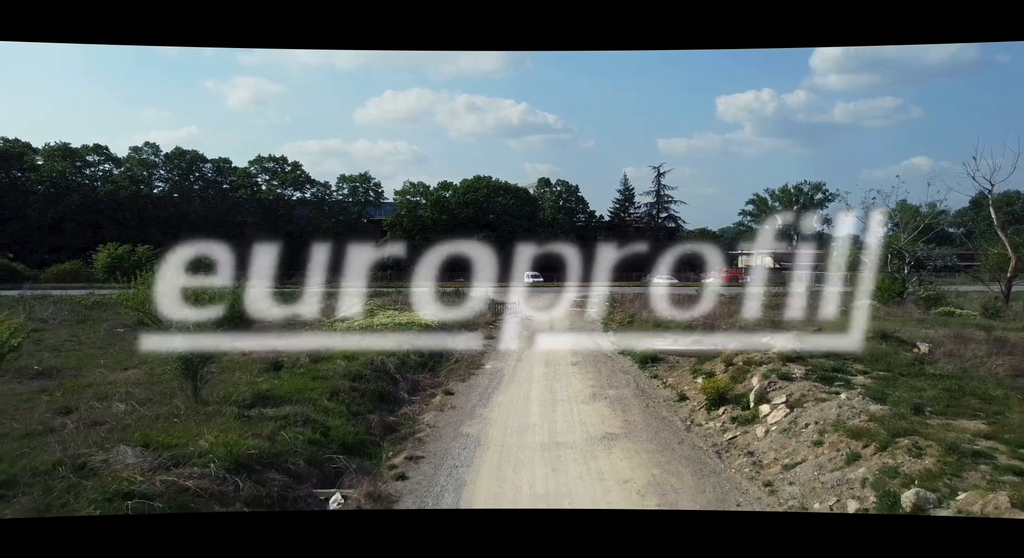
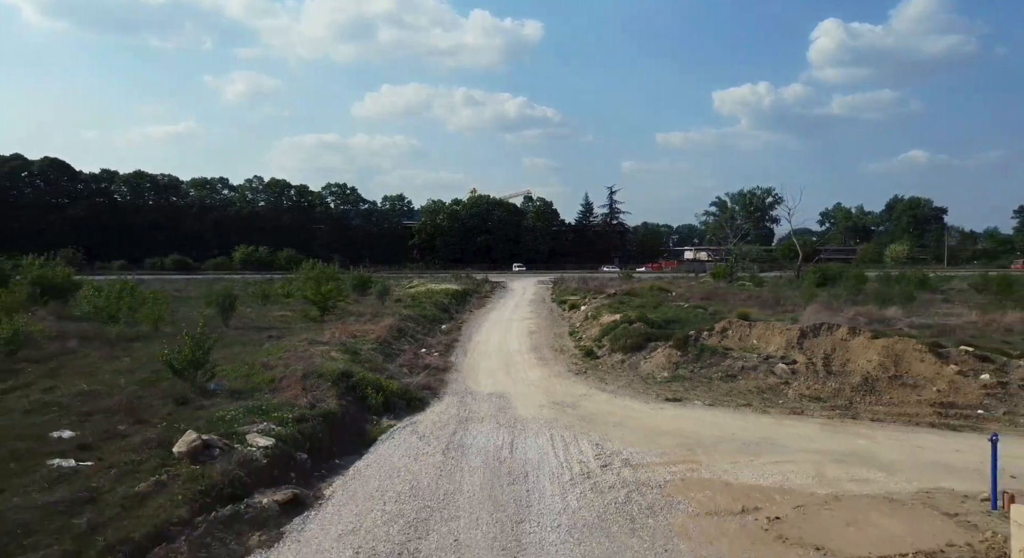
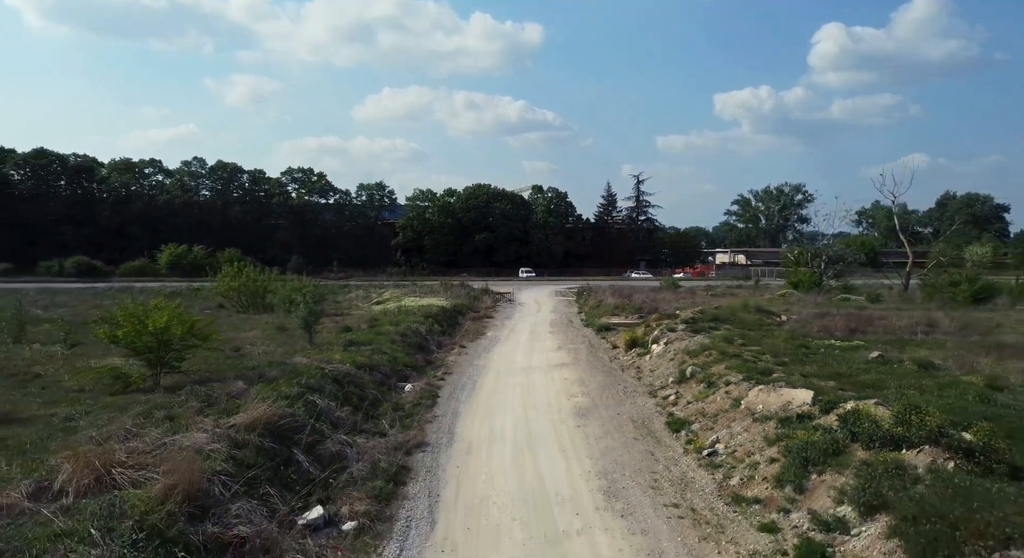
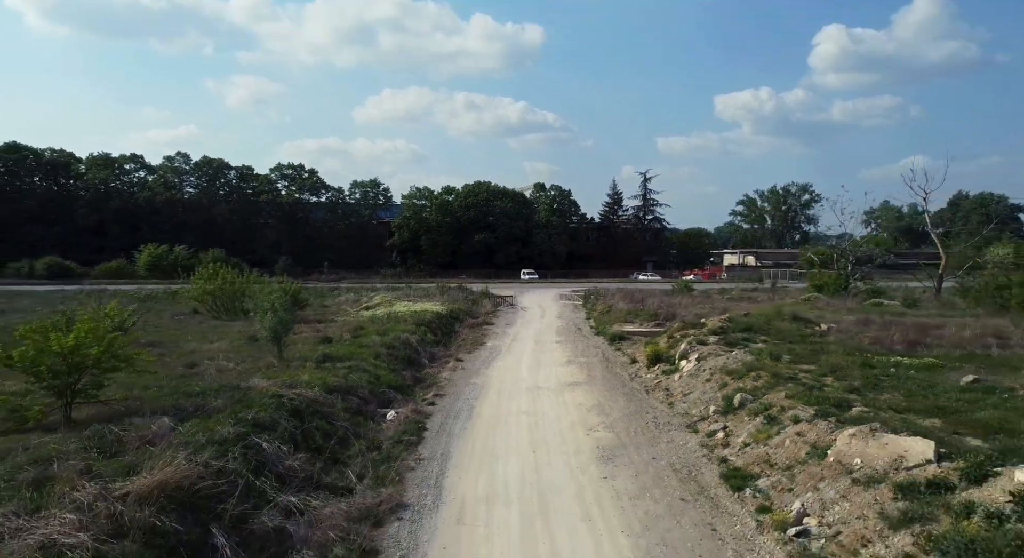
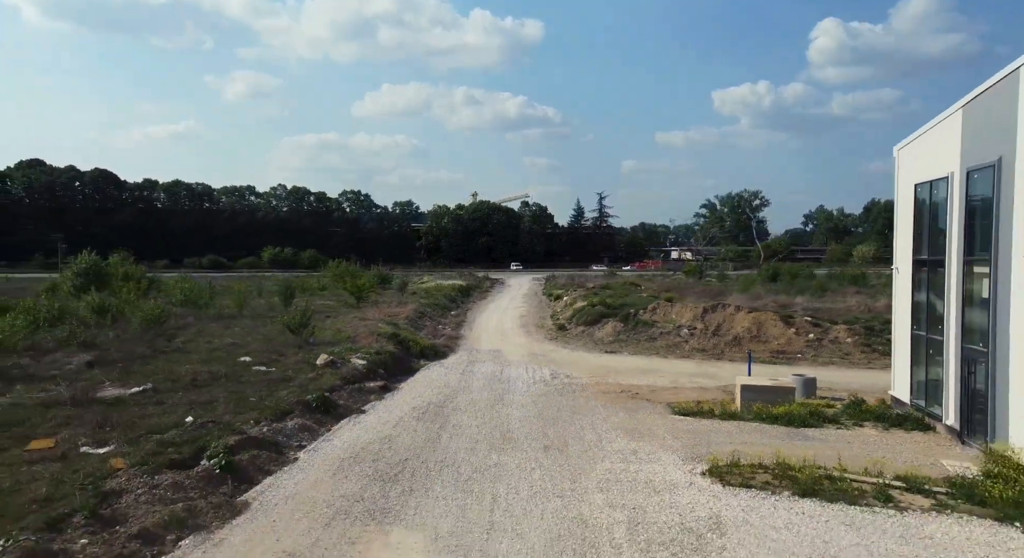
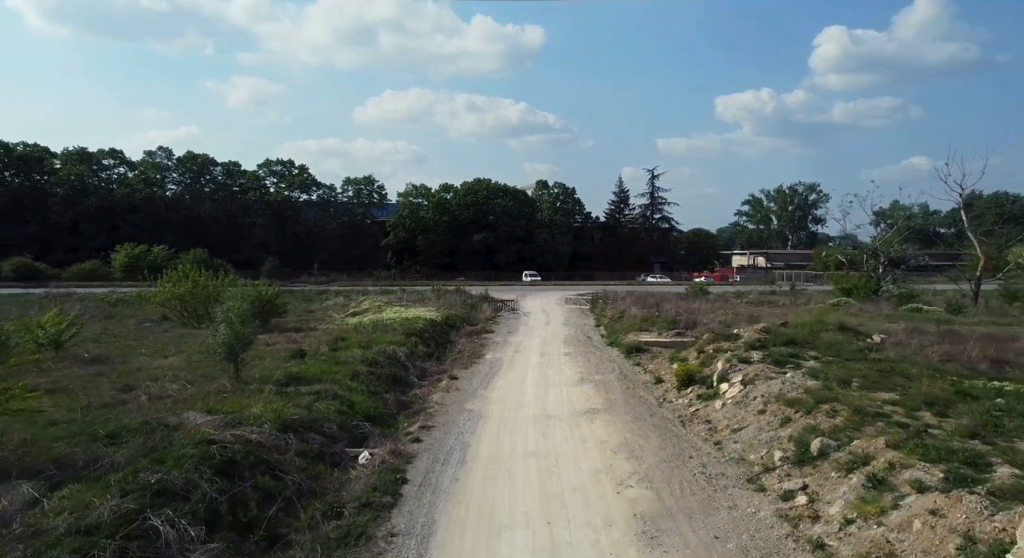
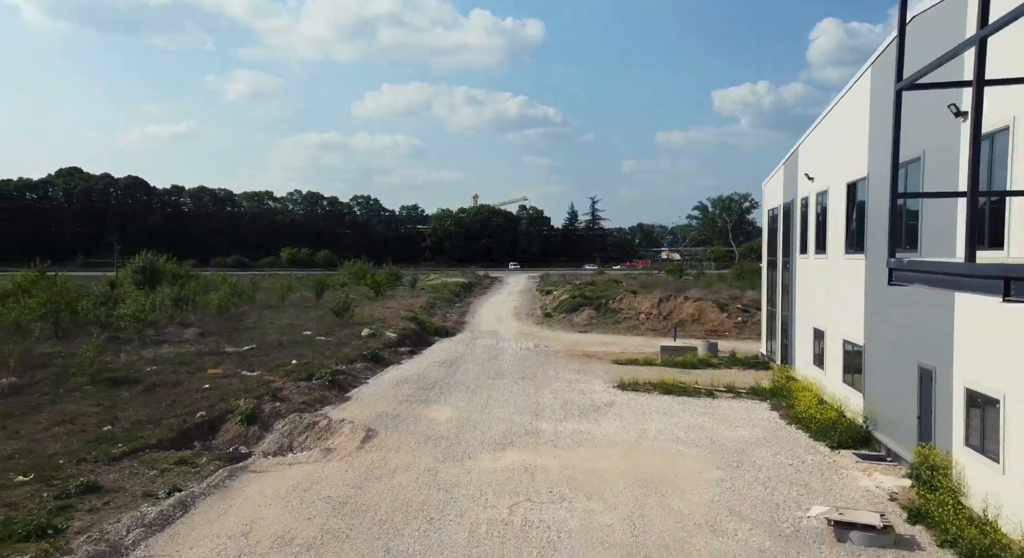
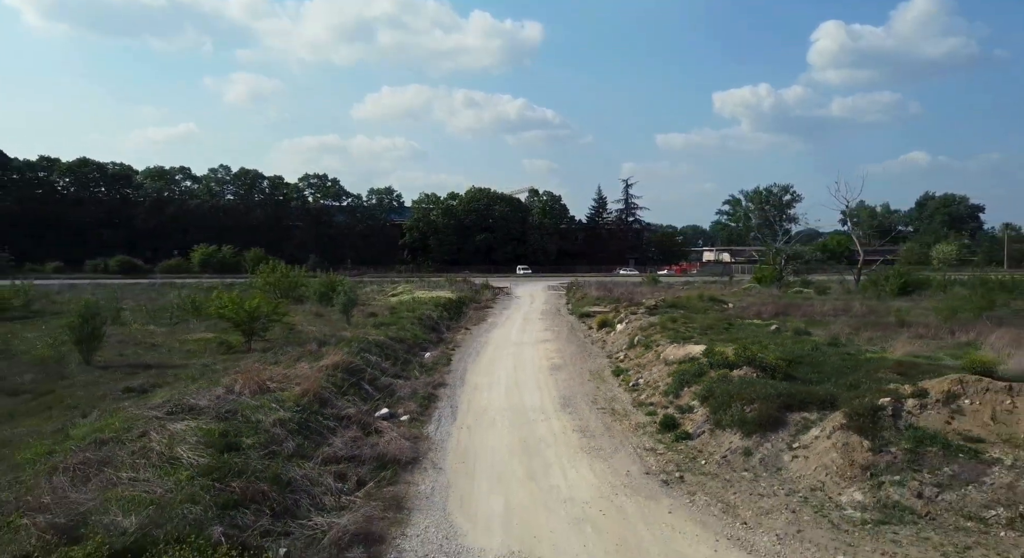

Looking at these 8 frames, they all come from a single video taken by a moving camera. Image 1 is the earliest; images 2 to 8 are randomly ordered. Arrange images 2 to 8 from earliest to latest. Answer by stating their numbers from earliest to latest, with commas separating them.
6, 4, 3, 8, 2, 5, 7
